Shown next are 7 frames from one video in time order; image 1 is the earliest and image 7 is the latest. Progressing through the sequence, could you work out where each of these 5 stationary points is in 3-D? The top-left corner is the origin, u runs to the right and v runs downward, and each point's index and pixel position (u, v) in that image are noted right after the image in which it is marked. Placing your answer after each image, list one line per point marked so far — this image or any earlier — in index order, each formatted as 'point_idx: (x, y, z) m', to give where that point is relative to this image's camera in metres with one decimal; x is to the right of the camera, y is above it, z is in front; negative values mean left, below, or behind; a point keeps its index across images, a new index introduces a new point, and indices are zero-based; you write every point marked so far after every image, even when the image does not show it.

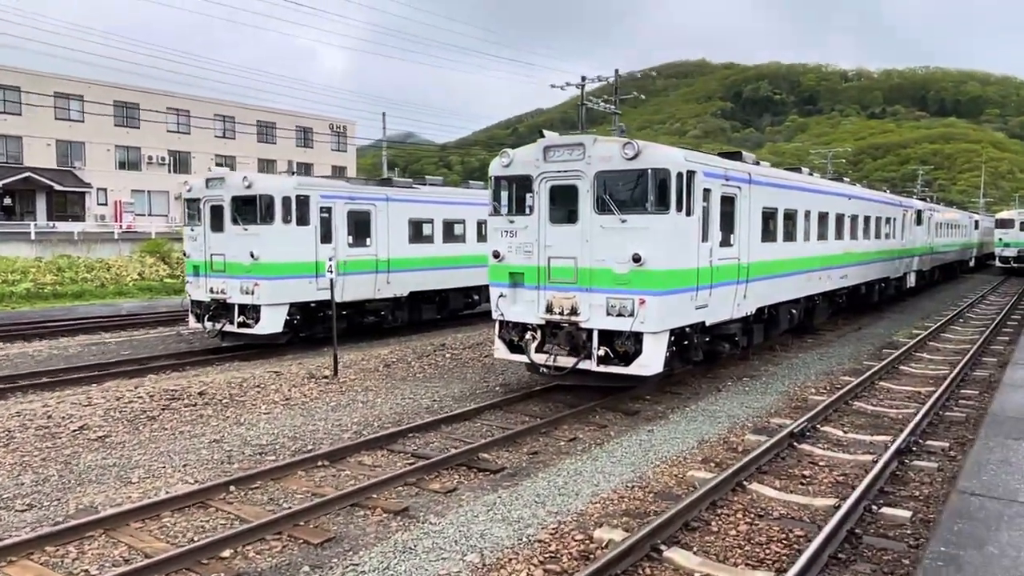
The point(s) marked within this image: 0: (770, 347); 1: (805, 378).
0: (+4.5, -1.0, +13.7) m
1: (+4.2, -1.3, +11.4) m
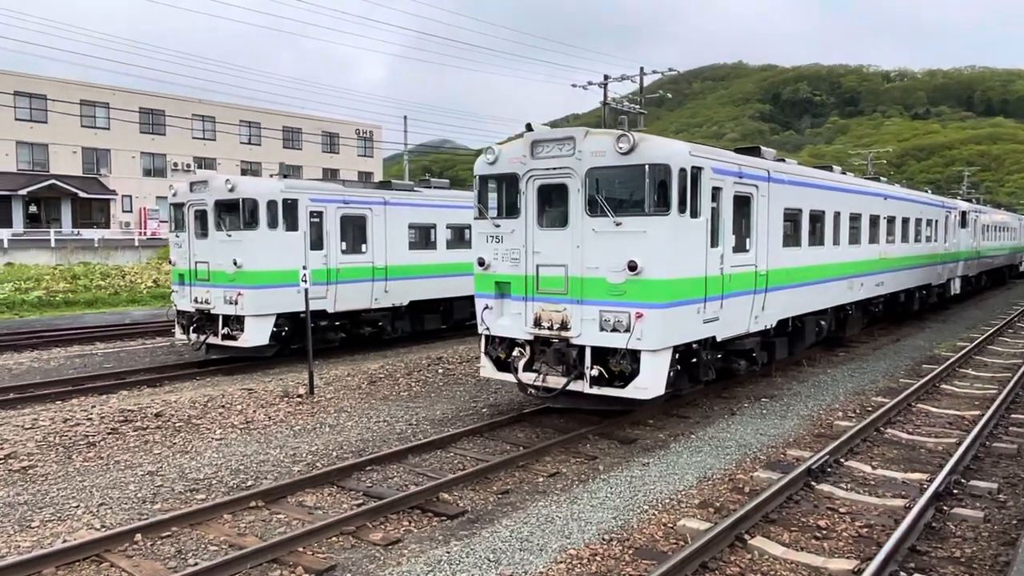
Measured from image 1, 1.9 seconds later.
0: (+4.5, -1.2, +12.5) m
1: (+4.1, -1.4, +10.2) m
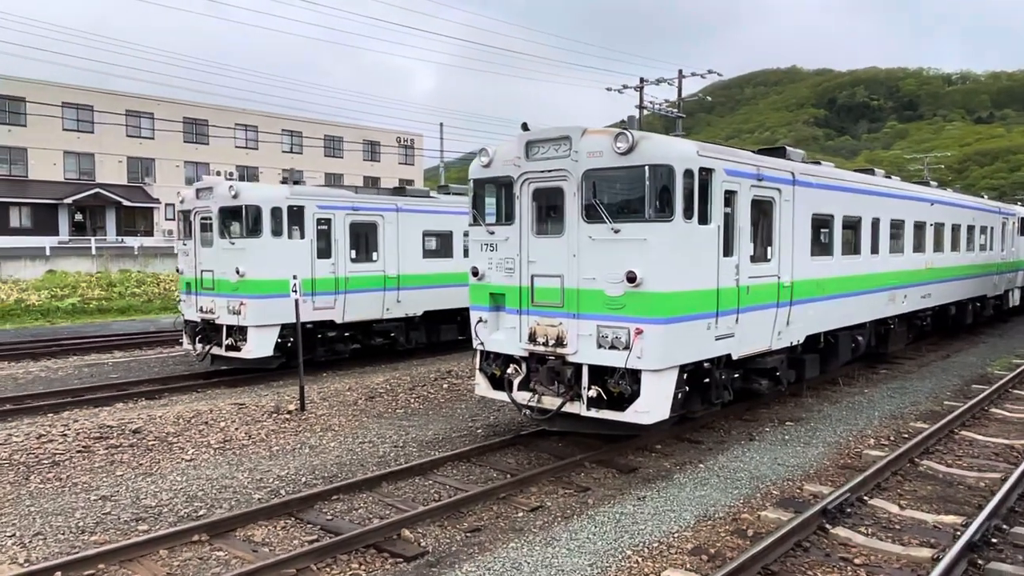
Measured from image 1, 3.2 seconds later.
0: (+4.7, -1.4, +11.6) m
1: (+4.2, -1.6, +9.2) m
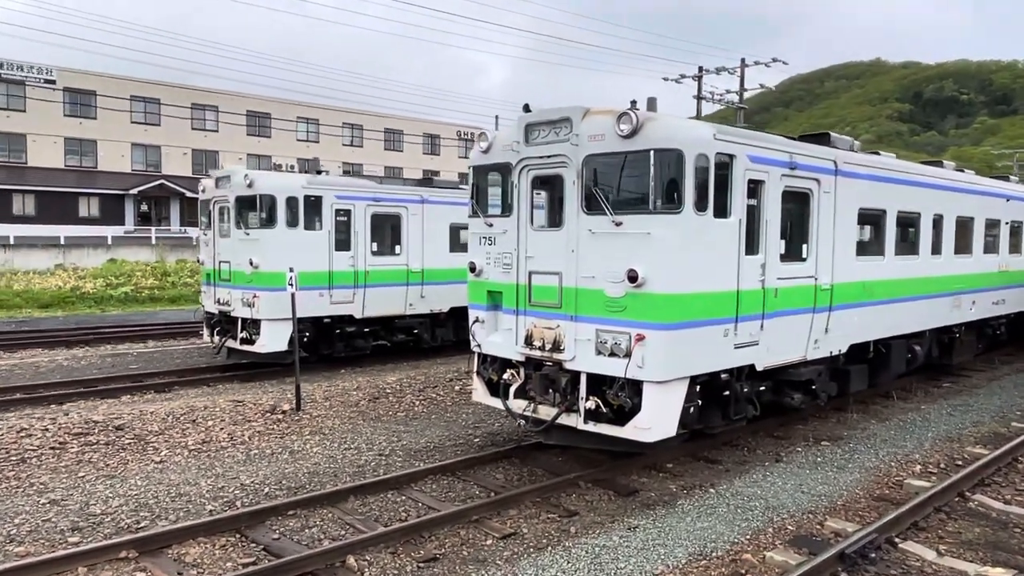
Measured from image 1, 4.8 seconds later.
0: (+4.9, -1.4, +10.5) m
1: (+4.2, -1.6, +8.2) m
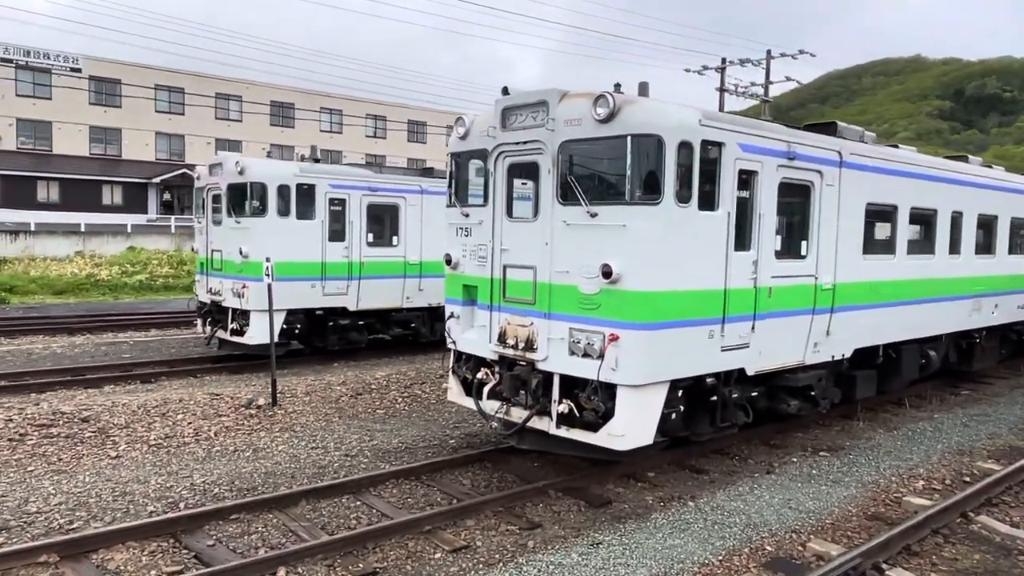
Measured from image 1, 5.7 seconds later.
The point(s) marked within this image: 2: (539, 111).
0: (+4.8, -1.4, +9.9) m
1: (+4.0, -1.6, +7.6) m
2: (+0.2, +1.4, +6.4) m
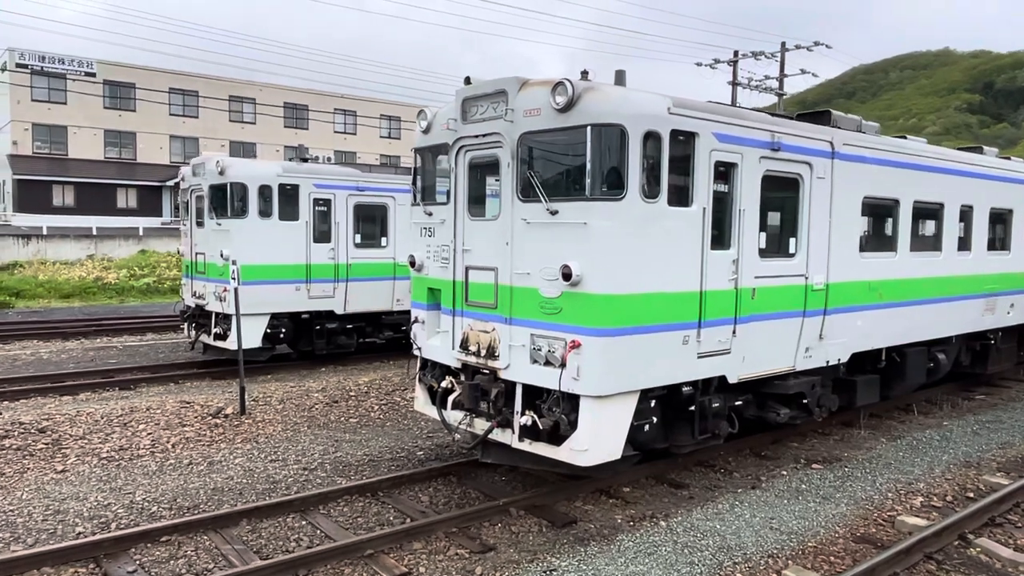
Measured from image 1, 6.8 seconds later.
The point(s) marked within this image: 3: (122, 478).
0: (+4.6, -1.4, +9.3) m
1: (+3.7, -1.6, +7.1) m
2: (-0.1, +1.4, +6.0) m
3: (-3.1, -1.5, +6.3) m
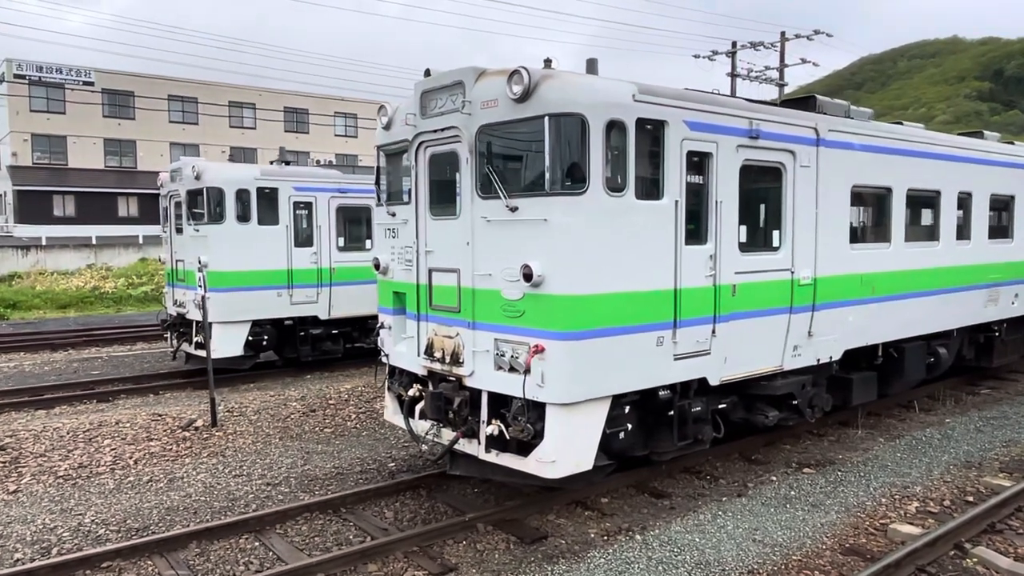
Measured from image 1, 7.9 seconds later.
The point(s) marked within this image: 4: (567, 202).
0: (+4.4, -1.3, +8.9) m
1: (+3.5, -1.6, +6.7) m
2: (-0.4, +1.4, +5.7) m
3: (-3.3, -1.6, +6.1) m
4: (+0.4, +0.5, +5.0) m
